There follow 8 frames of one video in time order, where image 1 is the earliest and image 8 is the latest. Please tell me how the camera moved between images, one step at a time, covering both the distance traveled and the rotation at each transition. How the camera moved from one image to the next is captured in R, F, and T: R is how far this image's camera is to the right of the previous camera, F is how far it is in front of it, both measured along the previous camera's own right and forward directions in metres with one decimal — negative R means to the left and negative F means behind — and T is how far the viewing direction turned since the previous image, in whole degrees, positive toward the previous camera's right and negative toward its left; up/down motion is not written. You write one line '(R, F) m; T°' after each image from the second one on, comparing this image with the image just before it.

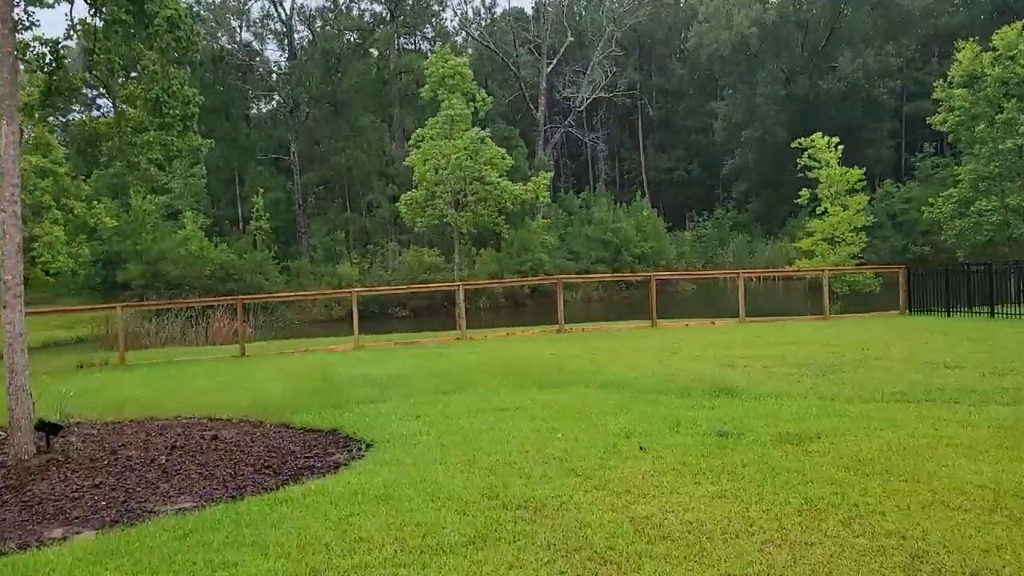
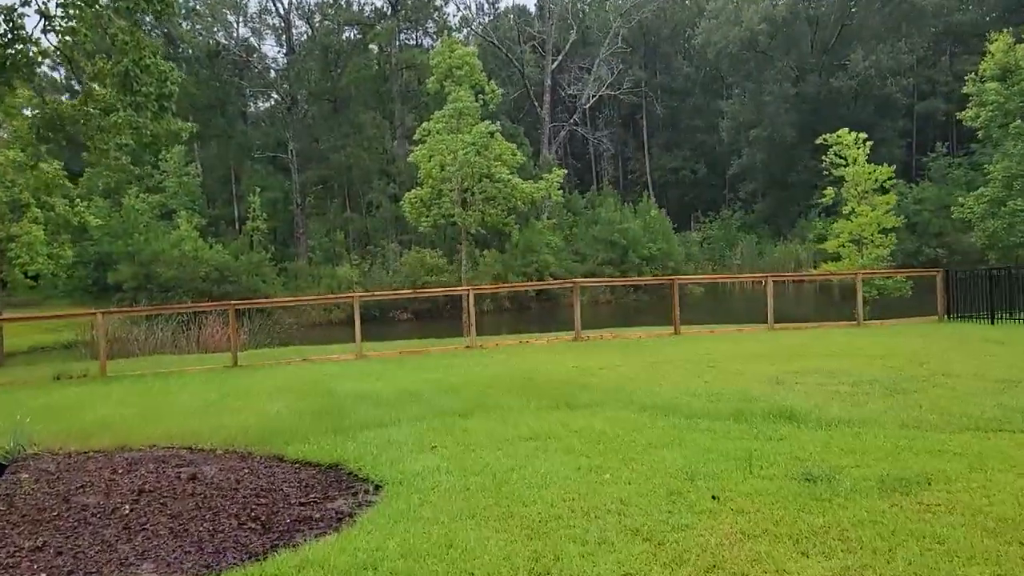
(-0.3, +1.2) m; 0°
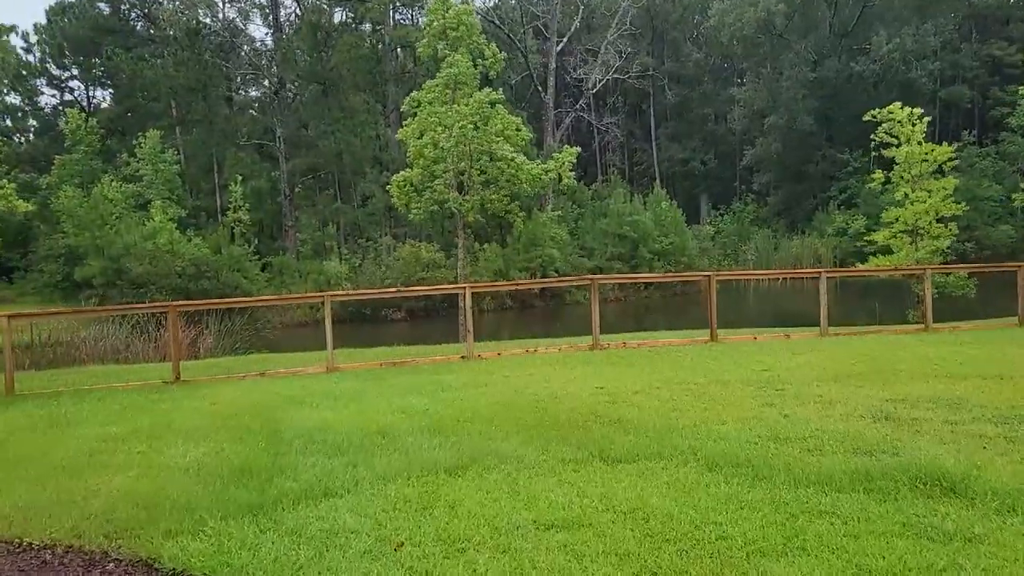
(-0.1, +2.6) m; 0°
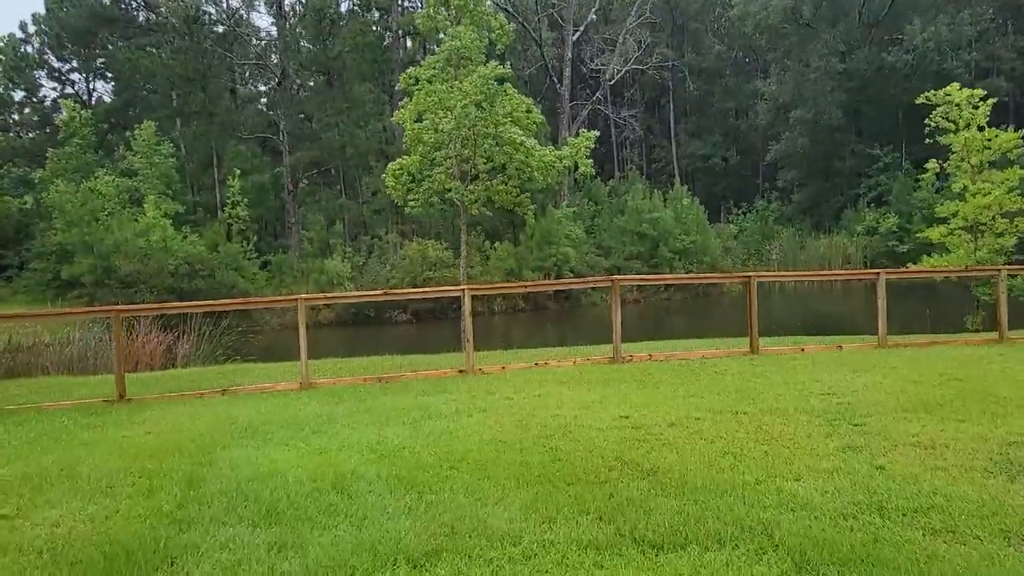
(+0.1, +1.8) m; -1°
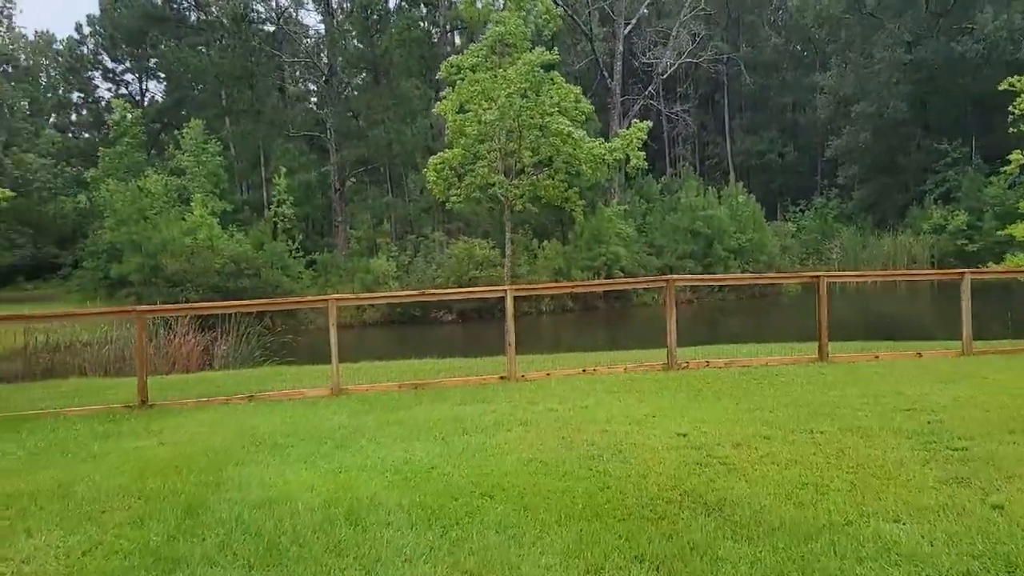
(0.0, +0.8) m; -3°
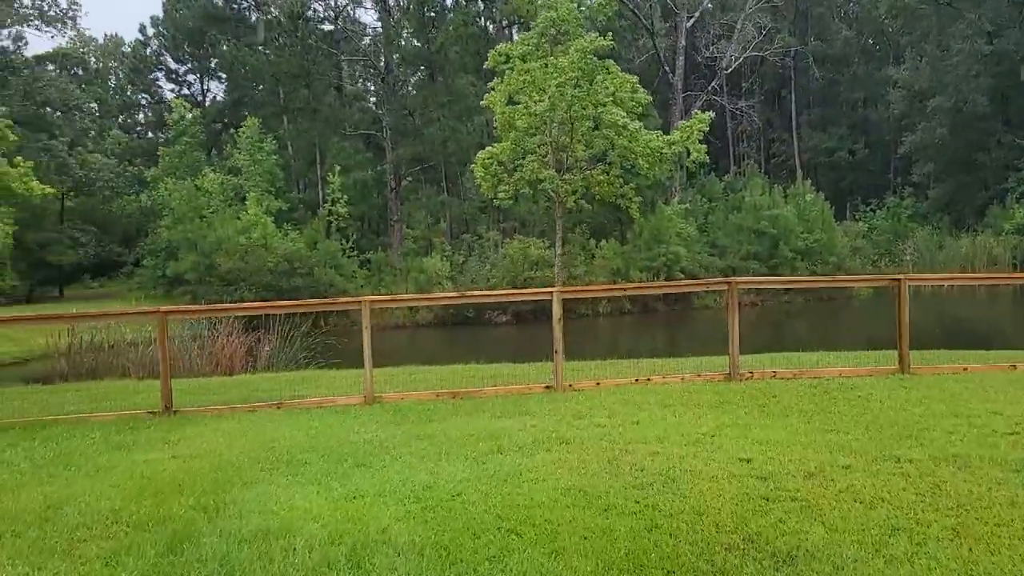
(+0.1, +0.7) m; -4°
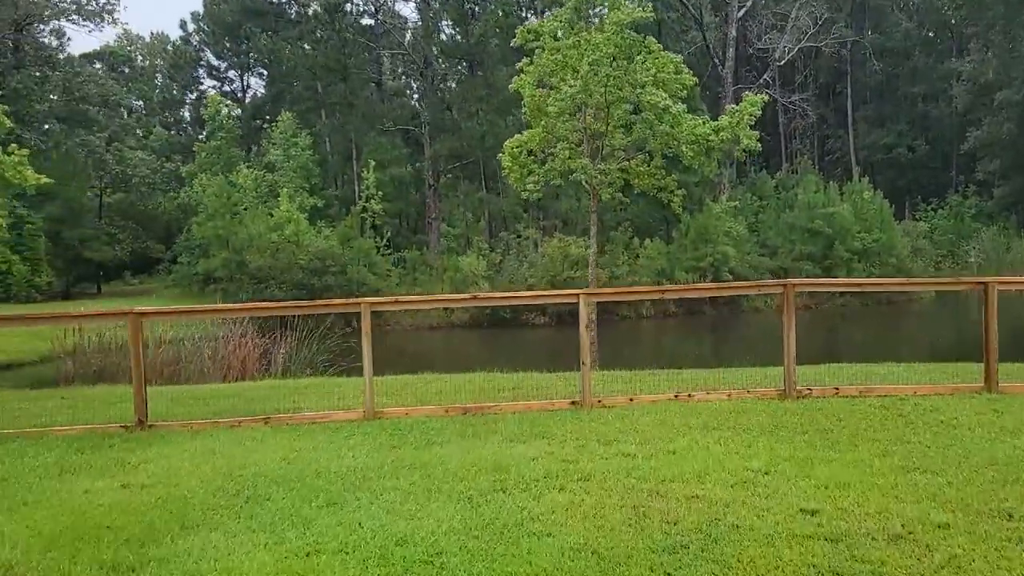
(+0.2, +1.2) m; -3°
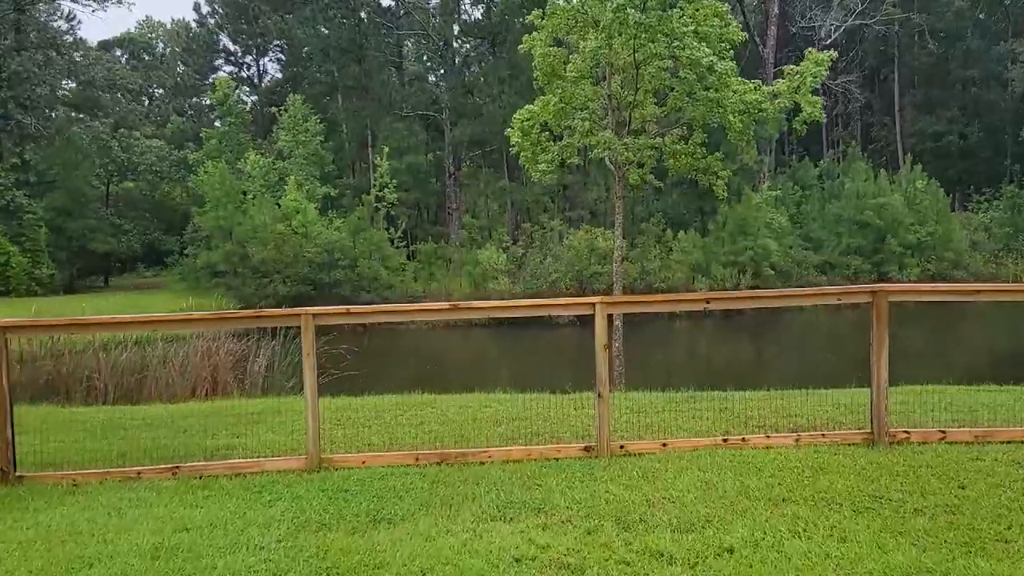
(+0.3, +2.1) m; -2°
